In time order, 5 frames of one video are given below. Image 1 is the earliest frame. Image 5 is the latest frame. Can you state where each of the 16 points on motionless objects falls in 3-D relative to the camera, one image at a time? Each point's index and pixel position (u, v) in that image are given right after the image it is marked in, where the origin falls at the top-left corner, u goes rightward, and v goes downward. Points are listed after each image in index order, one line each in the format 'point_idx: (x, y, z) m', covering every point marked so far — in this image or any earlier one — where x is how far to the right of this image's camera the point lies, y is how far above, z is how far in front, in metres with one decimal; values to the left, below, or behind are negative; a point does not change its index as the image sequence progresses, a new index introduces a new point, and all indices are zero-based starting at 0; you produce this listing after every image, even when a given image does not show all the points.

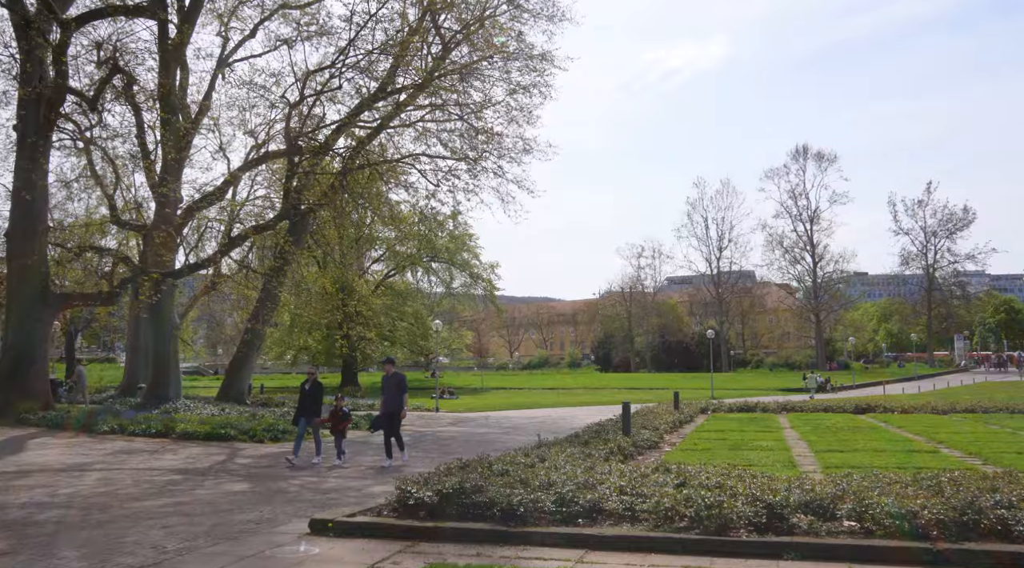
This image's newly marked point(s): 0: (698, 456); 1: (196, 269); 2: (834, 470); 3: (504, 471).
0: (+2.5, -2.3, +11.5) m
1: (-7.1, +0.4, +19.3) m
2: (+3.7, -2.2, +9.9) m
3: (0.0, -1.7, +7.5) m
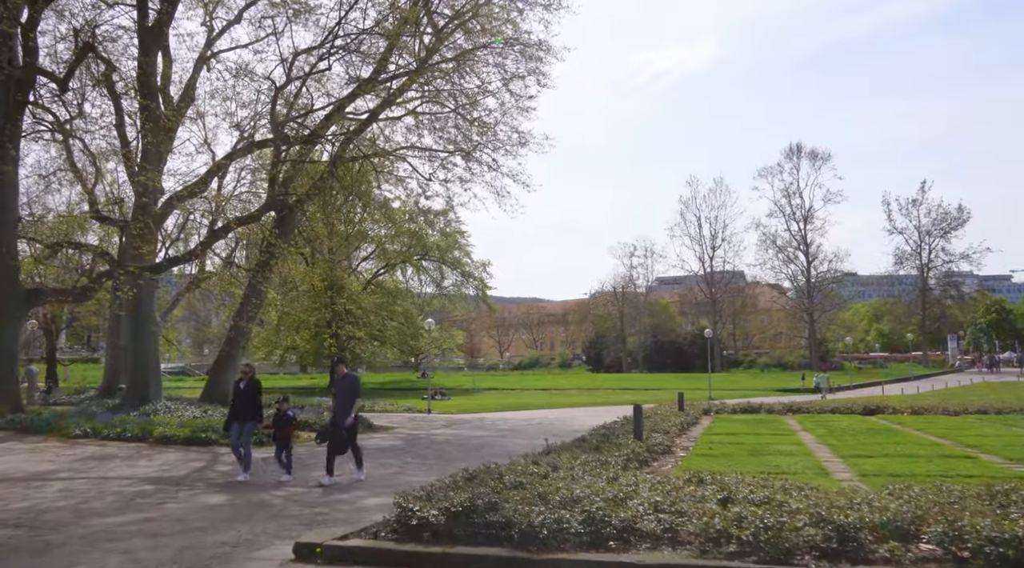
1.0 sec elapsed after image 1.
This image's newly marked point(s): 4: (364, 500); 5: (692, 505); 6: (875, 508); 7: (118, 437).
0: (+2.6, -2.2, +10.6) m
1: (-7.2, +0.5, +18.3) m
2: (+3.8, -2.1, +9.0) m
3: (+0.1, -1.5, +6.6) m
4: (-1.4, -2.0, +8.0) m
5: (+1.2, -1.5, +5.8) m
6: (+2.3, -1.4, +5.3) m
7: (-6.9, -2.6, +14.7) m
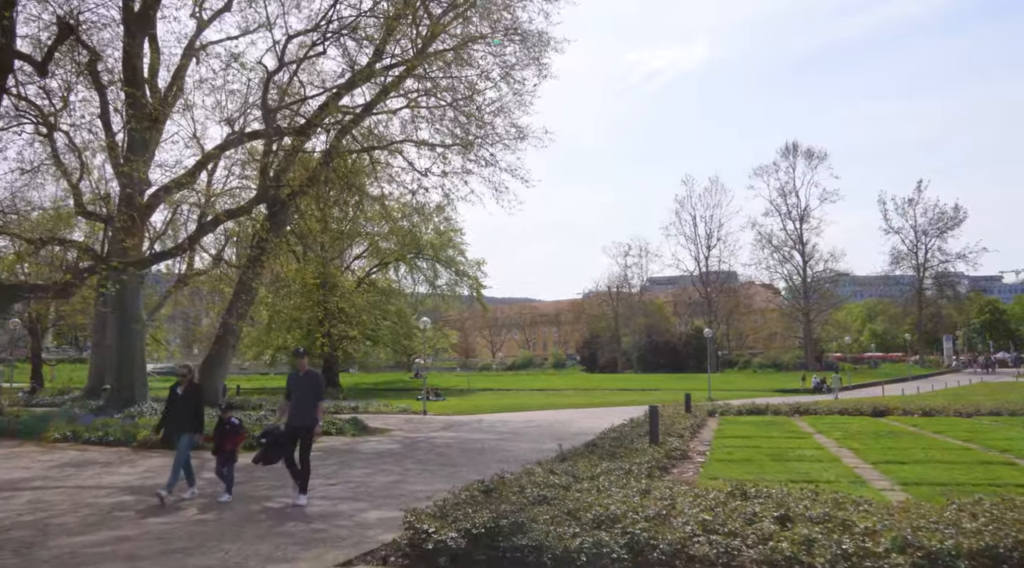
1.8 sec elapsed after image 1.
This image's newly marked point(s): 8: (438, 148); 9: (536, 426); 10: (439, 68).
0: (+2.7, -2.2, +9.9) m
1: (-7.1, +0.6, +17.5) m
2: (+4.0, -2.0, +8.3) m
3: (+0.2, -1.5, +5.8) m
4: (-1.2, -2.0, +7.3) m
5: (+1.4, -1.4, +5.1) m
6: (+2.4, -1.3, +4.6) m
7: (-6.8, -2.6, +13.9) m
8: (-1.7, +3.2, +19.8) m
9: (+0.5, -3.3, +19.6) m
10: (-1.7, +4.9, +19.4) m
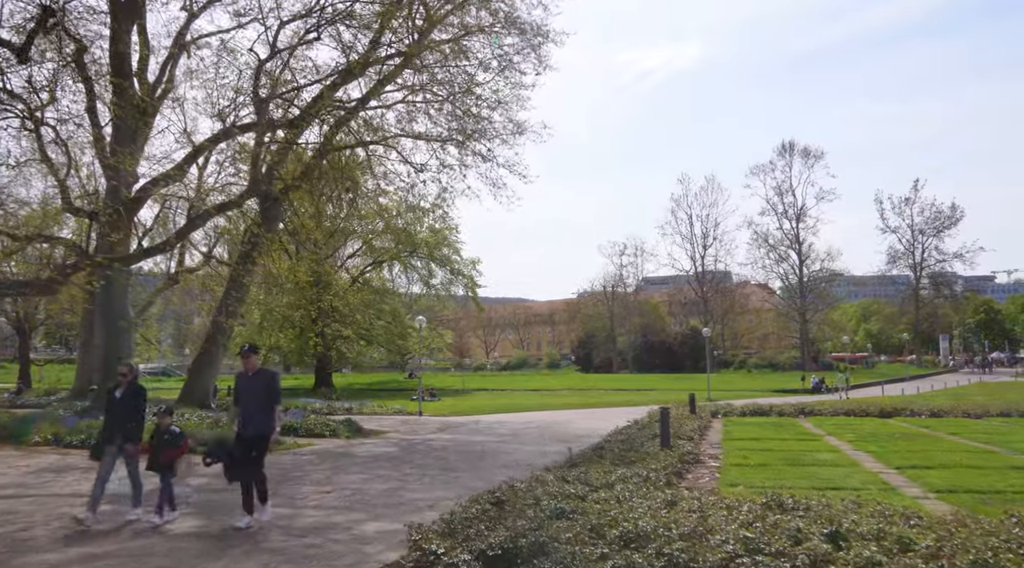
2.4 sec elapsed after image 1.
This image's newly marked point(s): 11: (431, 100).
0: (+2.7, -2.1, +9.3) m
1: (-7.1, +0.6, +16.9) m
2: (+4.0, -1.9, +7.8) m
3: (+0.3, -1.4, +5.3) m
4: (-1.2, -1.9, +6.7) m
5: (+1.5, -1.4, +4.5) m
6: (+2.5, -1.3, +4.1) m
7: (-6.8, -2.5, +13.3) m
8: (-1.8, +3.2, +19.3) m
9: (+0.5, -3.2, +19.0) m
10: (-1.7, +5.0, +18.8) m
11: (-1.8, +4.2, +19.3) m
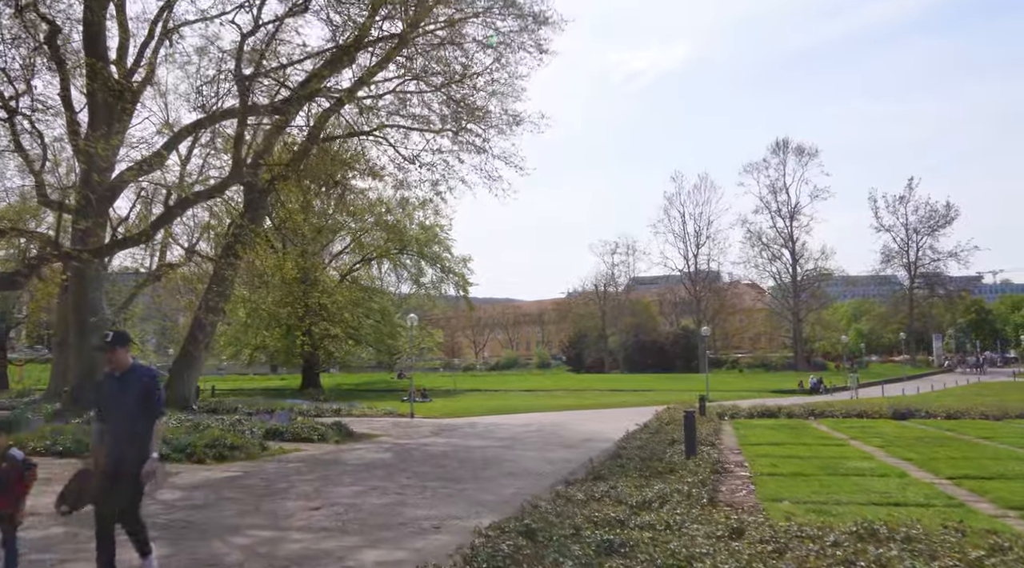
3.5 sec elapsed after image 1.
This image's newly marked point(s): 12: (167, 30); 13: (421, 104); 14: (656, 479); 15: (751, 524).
0: (+2.9, -2.0, +8.3) m
1: (-7.1, +0.7, +15.7) m
2: (+4.2, -1.8, +6.8) m
3: (+0.5, -1.3, +4.2) m
4: (-1.0, -1.8, +5.6) m
5: (+1.7, -1.3, +3.5) m
6: (+2.8, -1.2, +3.1) m
7: (-6.7, -2.4, +12.2) m
8: (-1.8, +3.4, +18.2) m
9: (+0.5, -3.1, +18.0) m
10: (-1.7, +5.1, +17.7) m
11: (-1.8, +4.3, +18.2) m
12: (-7.9, +5.9, +19.3) m
13: (-2.0, +4.2, +19.2) m
14: (+1.3, -1.7, +7.5) m
15: (+1.4, -1.5, +5.2) m
